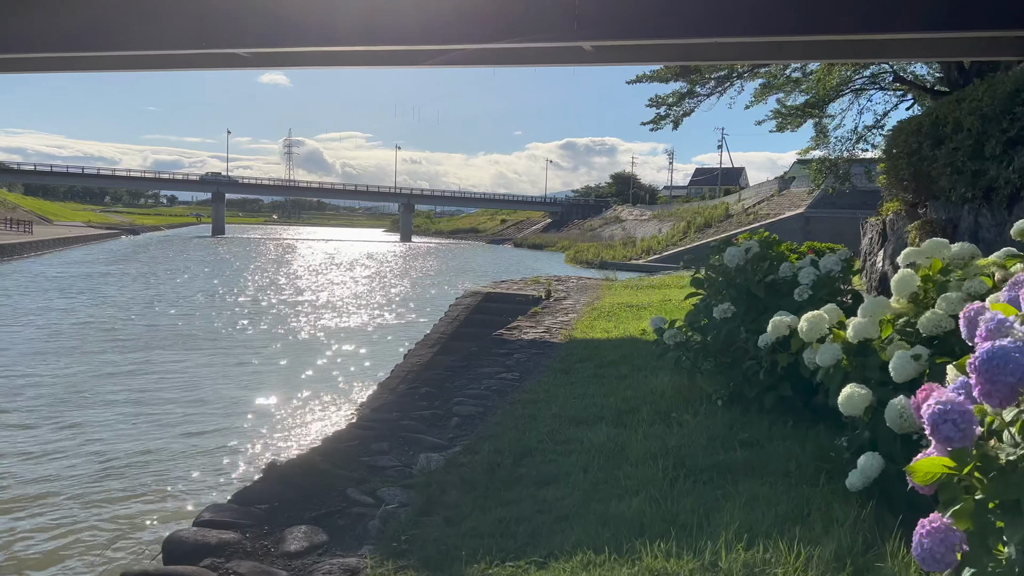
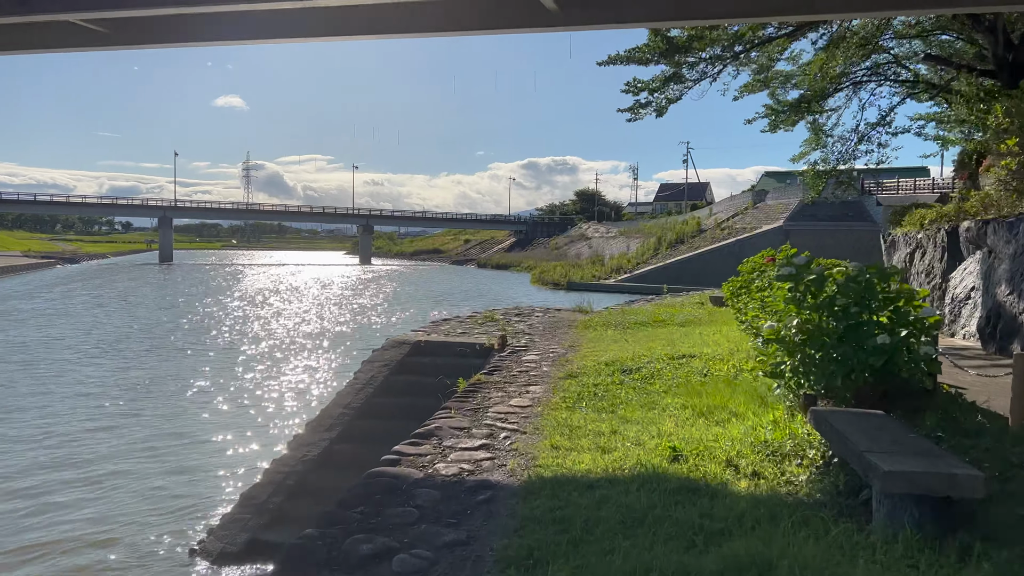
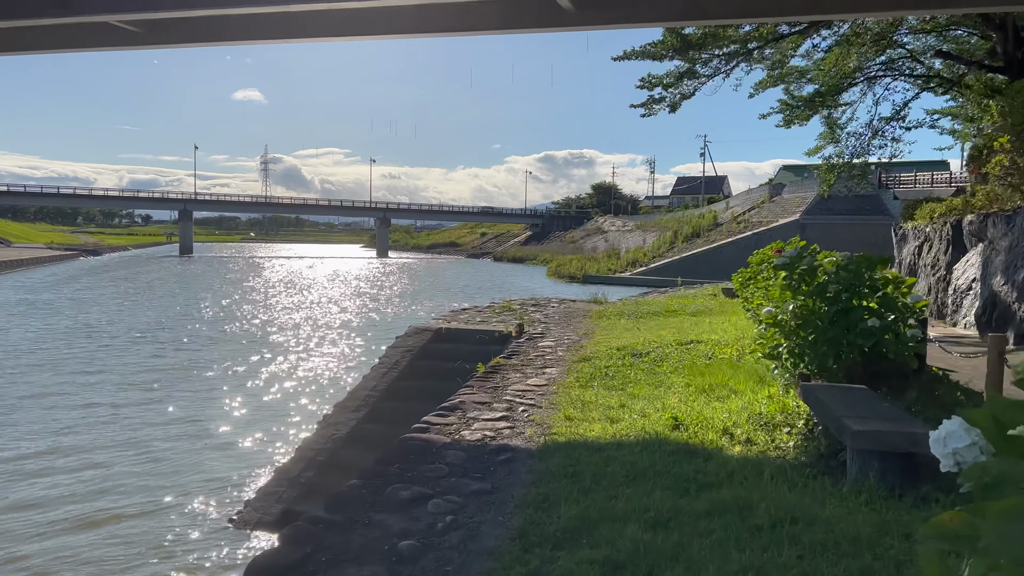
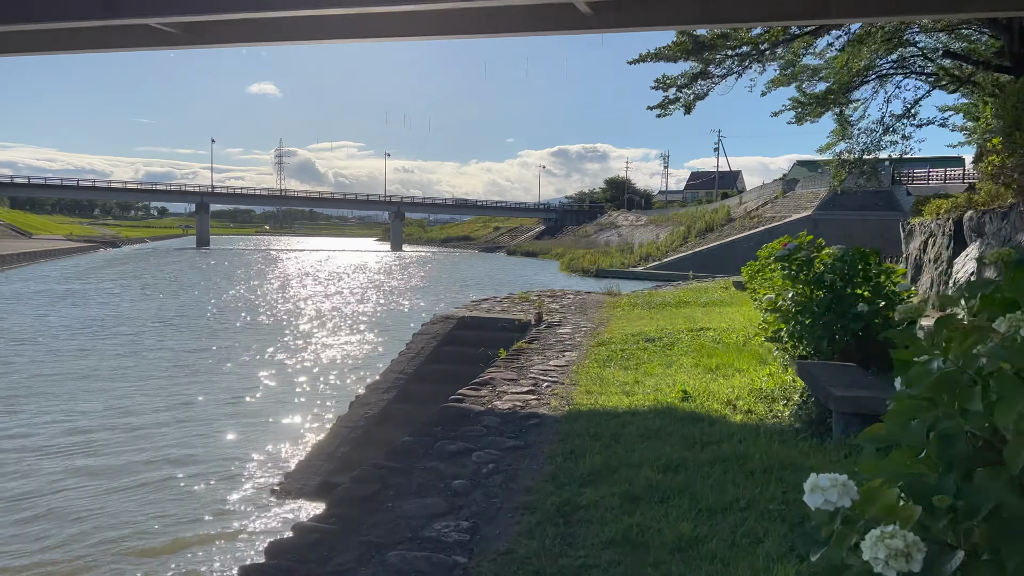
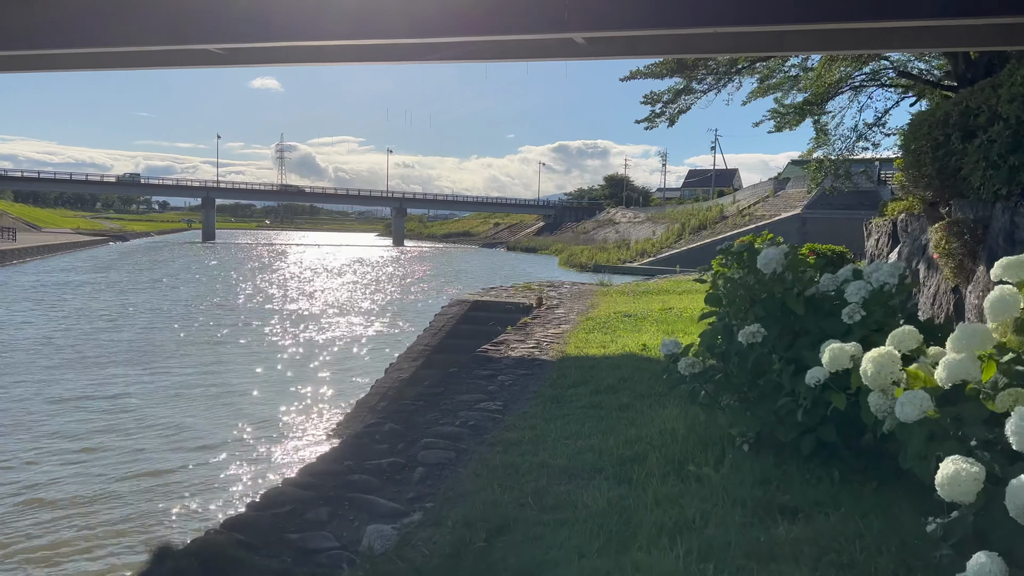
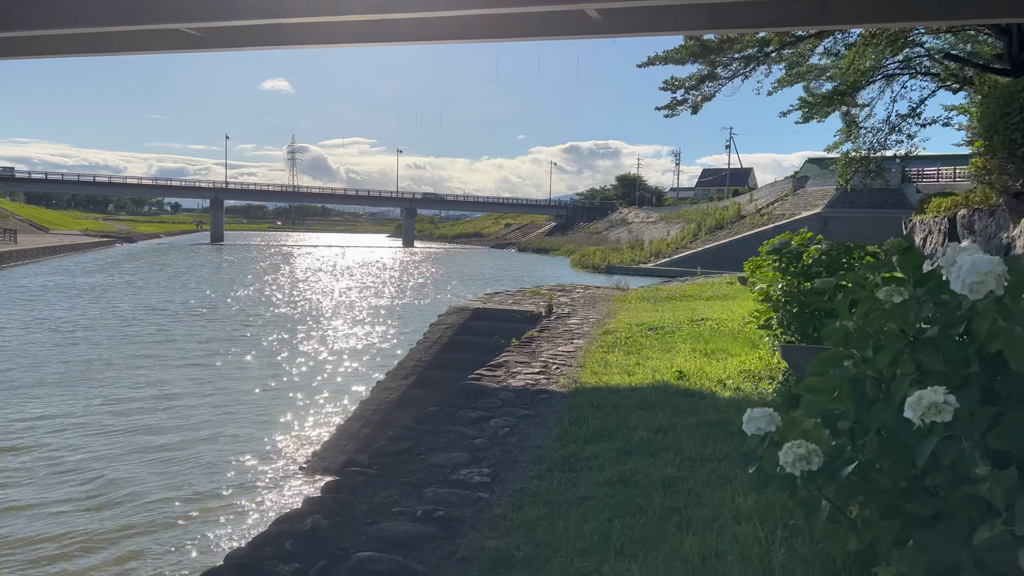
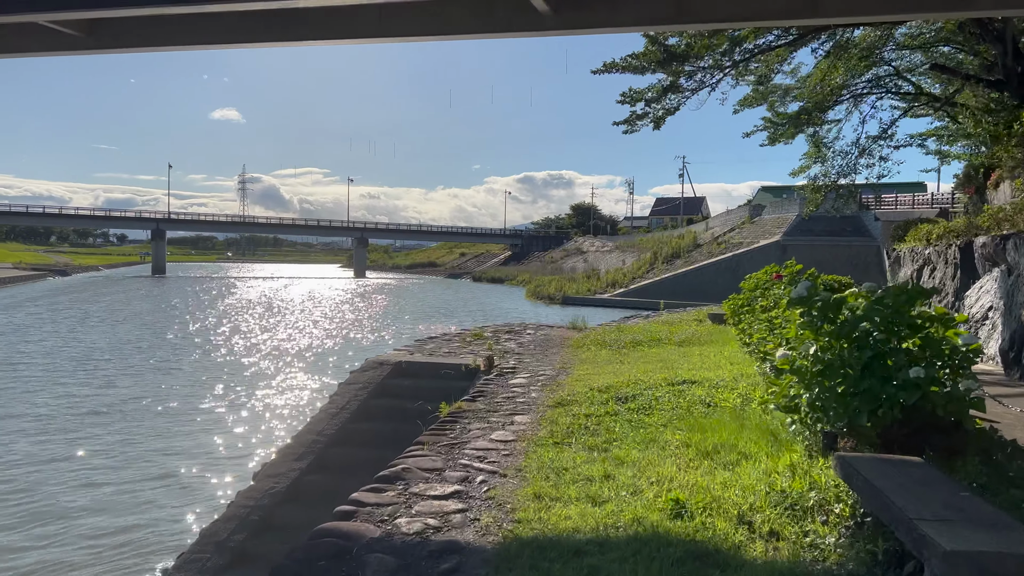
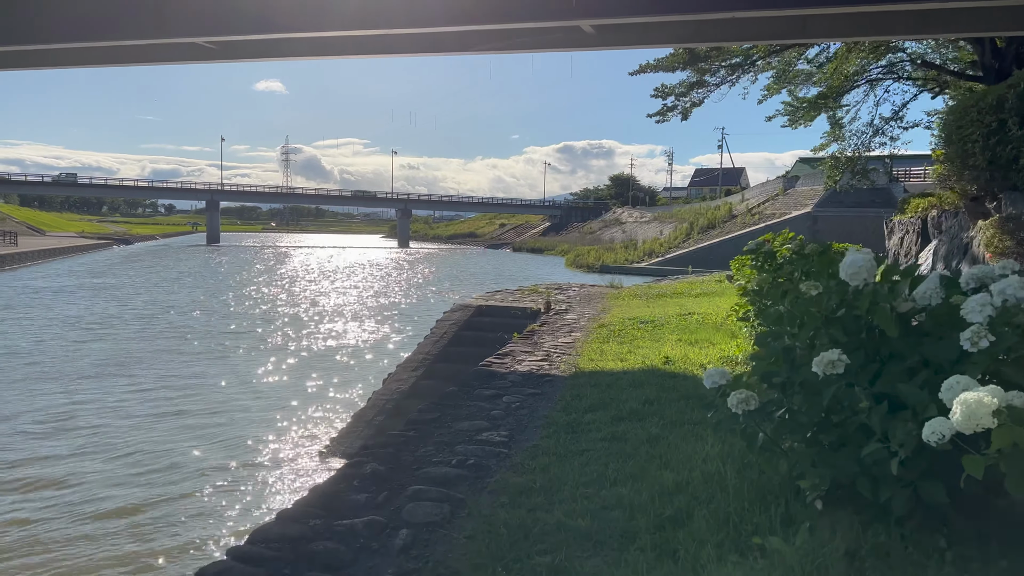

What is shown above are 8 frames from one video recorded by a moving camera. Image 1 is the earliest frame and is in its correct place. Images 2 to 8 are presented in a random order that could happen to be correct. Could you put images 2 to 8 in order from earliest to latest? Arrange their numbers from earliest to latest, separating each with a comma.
5, 8, 6, 4, 3, 2, 7
